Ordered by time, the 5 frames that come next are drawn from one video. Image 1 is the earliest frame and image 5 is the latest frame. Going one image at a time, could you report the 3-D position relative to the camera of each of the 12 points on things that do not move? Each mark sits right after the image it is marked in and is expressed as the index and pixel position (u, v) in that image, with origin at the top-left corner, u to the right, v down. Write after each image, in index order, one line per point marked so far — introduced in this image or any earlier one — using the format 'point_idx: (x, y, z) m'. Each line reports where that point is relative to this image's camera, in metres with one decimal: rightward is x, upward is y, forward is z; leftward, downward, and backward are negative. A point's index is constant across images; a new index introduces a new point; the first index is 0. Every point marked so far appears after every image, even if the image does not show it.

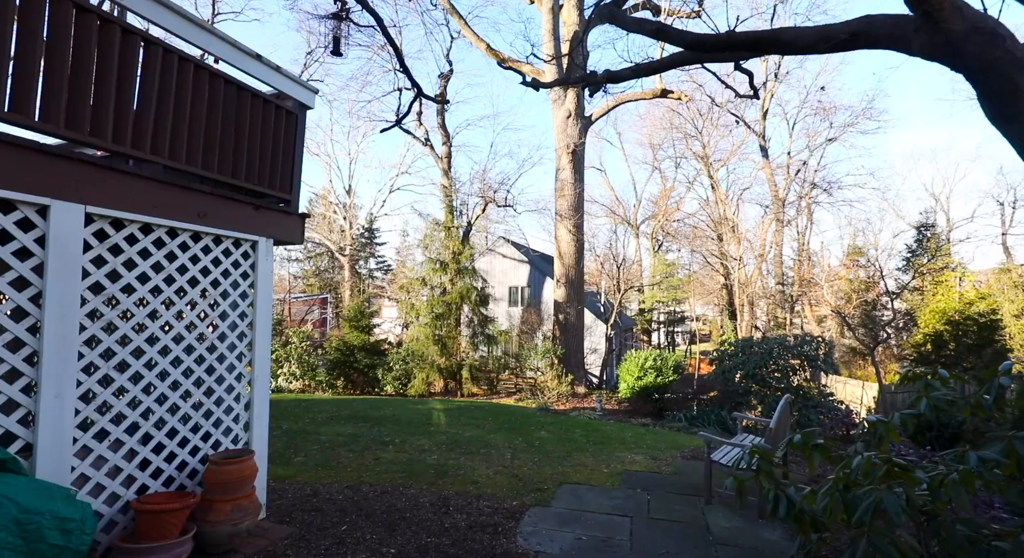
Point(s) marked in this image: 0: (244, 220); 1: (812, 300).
0: (-2.0, +0.4, +4.4) m
1: (+7.5, -0.5, +15.4) m
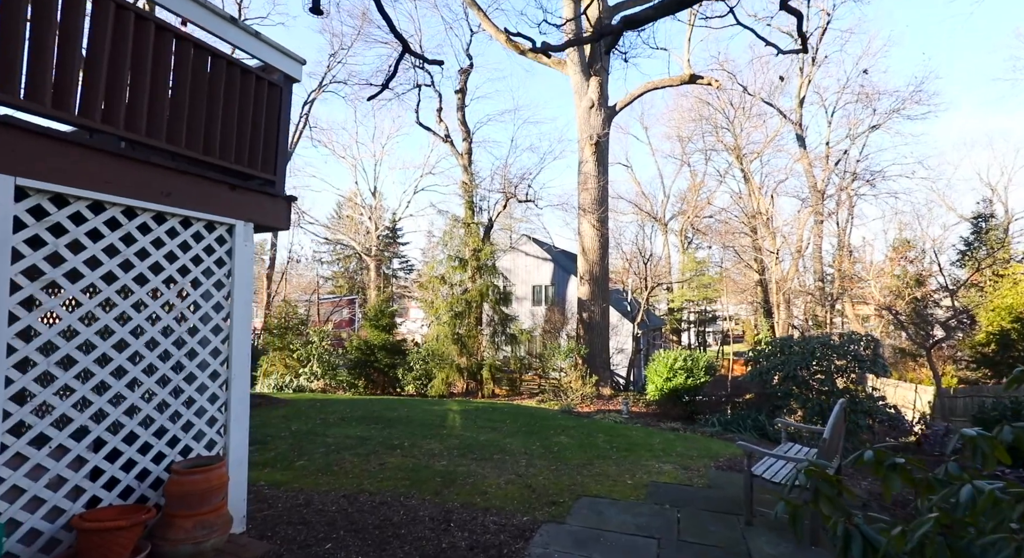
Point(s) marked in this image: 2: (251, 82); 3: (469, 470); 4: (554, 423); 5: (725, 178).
0: (-1.9, +0.5, +4.0) m
1: (+8.0, -0.5, +14.5) m
2: (-1.8, +1.4, +4.2) m
3: (-0.4, -1.8, +5.9) m
4: (+0.6, -2.1, +9.0) m
5: (+6.1, +2.9, +17.7) m
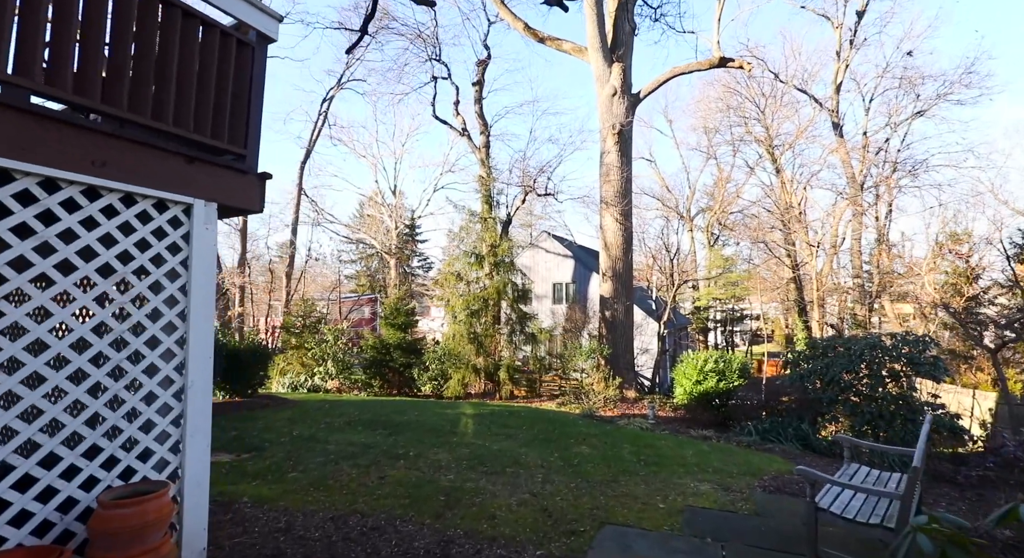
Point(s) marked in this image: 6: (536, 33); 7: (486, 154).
0: (-1.9, +0.6, +3.4) m
1: (+8.4, -0.4, +13.6) m
2: (-1.7, +1.4, +3.6) m
3: (-0.3, -1.8, +5.3) m
4: (+0.8, -2.0, +8.3) m
5: (+6.6, +3.0, +16.8) m
6: (+0.6, +6.6, +16.6) m
7: (-0.8, +4.0, +19.6) m
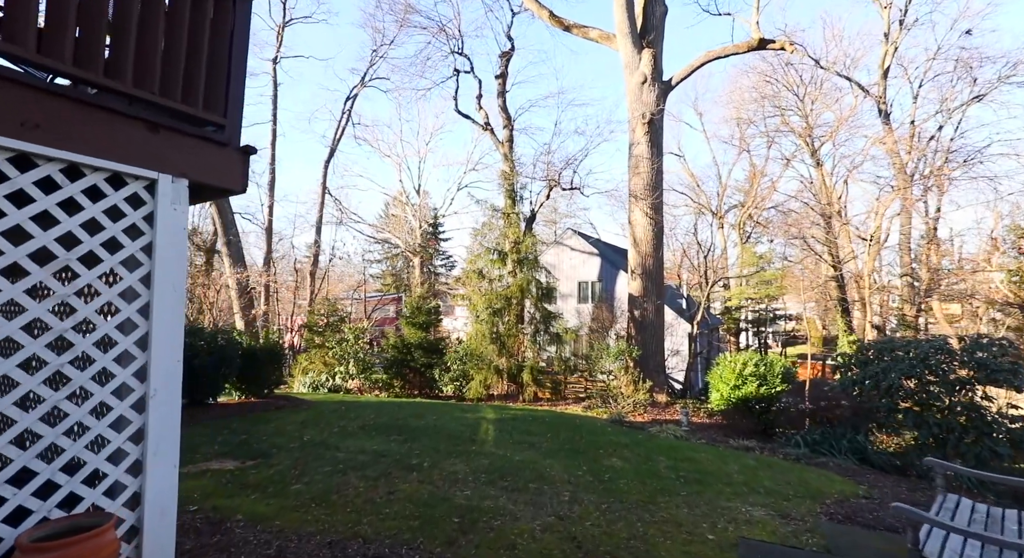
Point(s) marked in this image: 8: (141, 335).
0: (-1.8, +0.6, +2.8) m
1: (+8.9, -0.3, +12.6) m
2: (-1.6, +1.5, +3.1) m
3: (-0.1, -1.7, +4.7) m
4: (+1.1, -2.0, +7.7) m
5: (+7.3, +3.0, +16.0) m
6: (+1.3, +6.7, +16.0) m
7: (-0.1, +4.0, +19.0) m
8: (-1.7, -0.2, +2.8) m
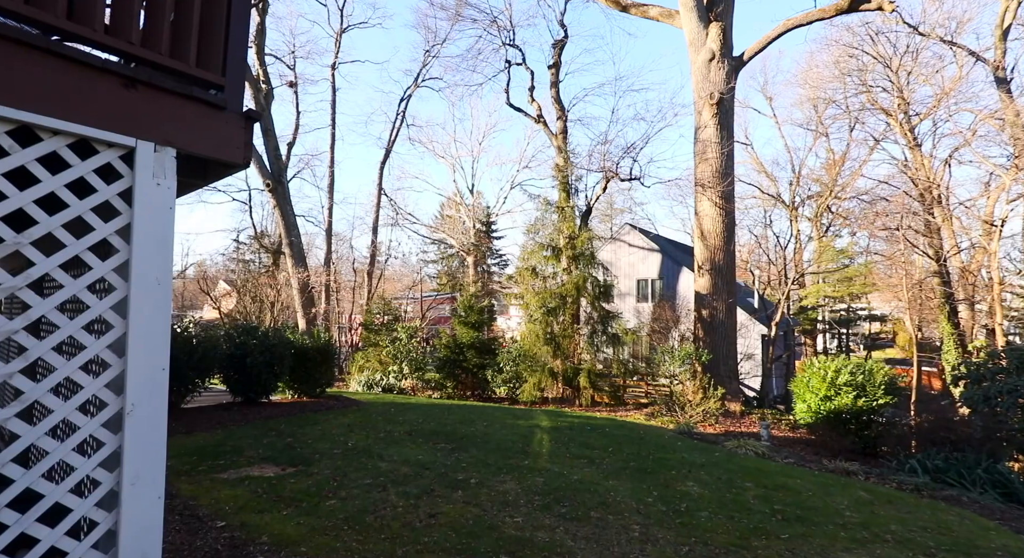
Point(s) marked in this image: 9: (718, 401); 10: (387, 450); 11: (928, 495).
0: (-1.6, +0.7, +2.1) m
1: (+9.9, -0.2, +10.9) m
2: (-1.4, +1.5, +2.4) m
3: (+0.2, -1.7, +3.8) m
4: (+1.8, -1.9, +6.7) m
5: (+8.6, +3.1, +14.4) m
6: (+2.6, +6.8, +15.0) m
7: (+1.5, +4.1, +18.1) m
8: (-1.5, -0.2, +2.1) m
9: (+3.8, -2.2, +11.4) m
10: (-1.5, -2.0, +7.0) m
11: (+3.4, -1.8, +5.0) m
